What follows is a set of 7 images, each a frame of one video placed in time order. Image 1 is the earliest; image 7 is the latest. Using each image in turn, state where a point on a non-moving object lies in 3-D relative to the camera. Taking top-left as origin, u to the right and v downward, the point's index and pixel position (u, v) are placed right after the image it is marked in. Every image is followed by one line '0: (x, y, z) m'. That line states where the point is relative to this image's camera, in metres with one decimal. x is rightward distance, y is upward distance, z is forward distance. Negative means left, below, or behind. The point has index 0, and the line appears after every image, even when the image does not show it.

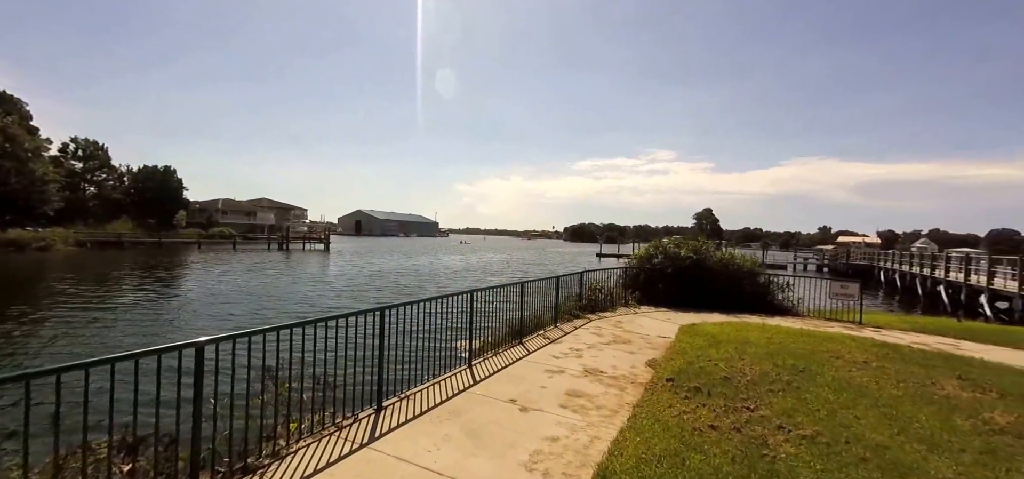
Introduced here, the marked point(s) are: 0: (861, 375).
0: (+6.0, -2.2, +7.3) m
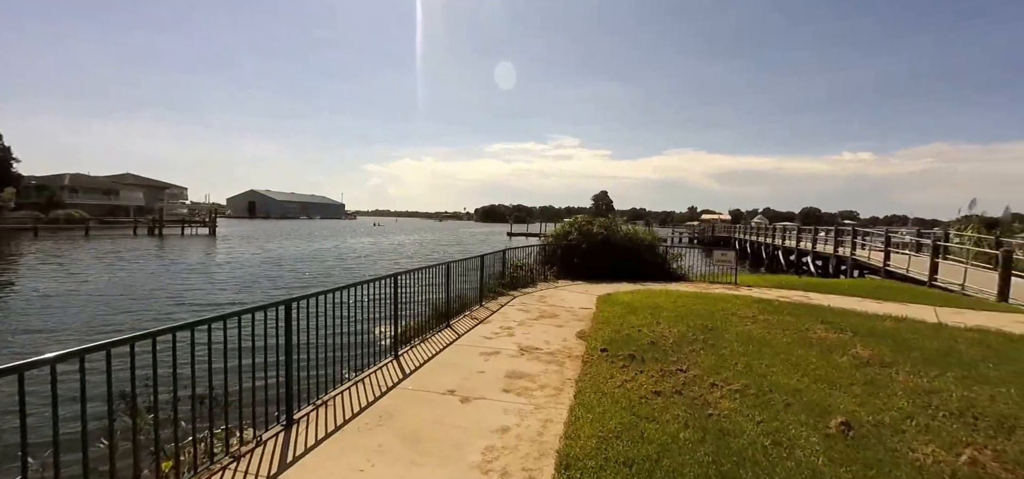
0: (+4.7, -1.6, +8.2) m
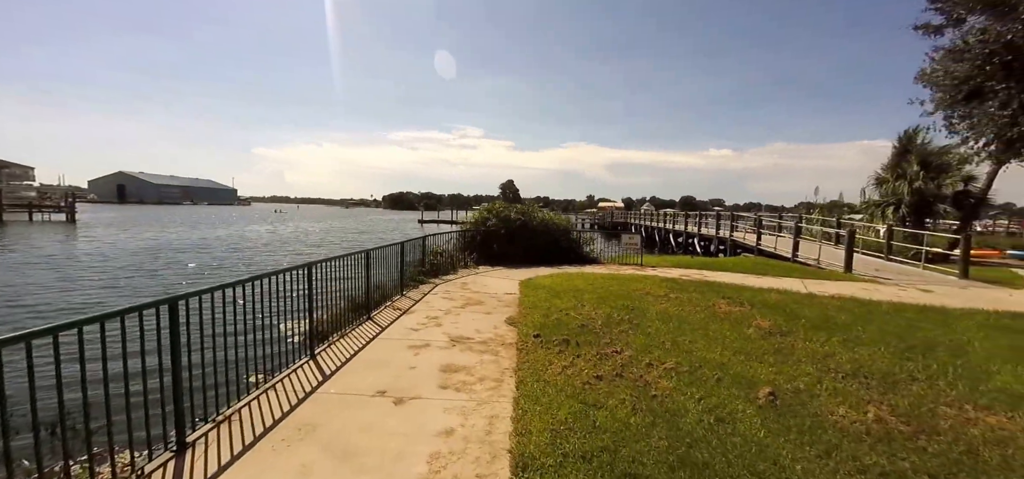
0: (+3.2, -1.3, +8.7) m
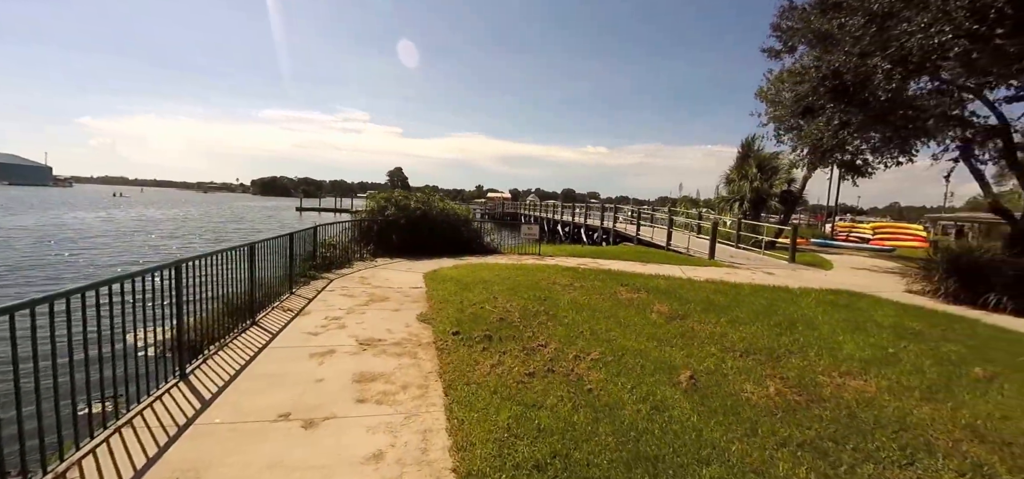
0: (+1.3, -1.1, +9.0) m
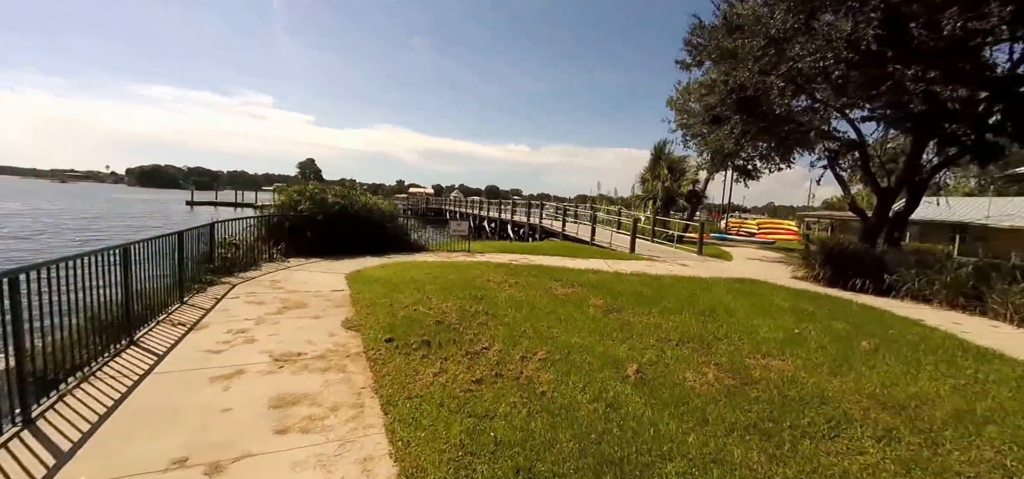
0: (-0.1, -1.0, +8.9) m
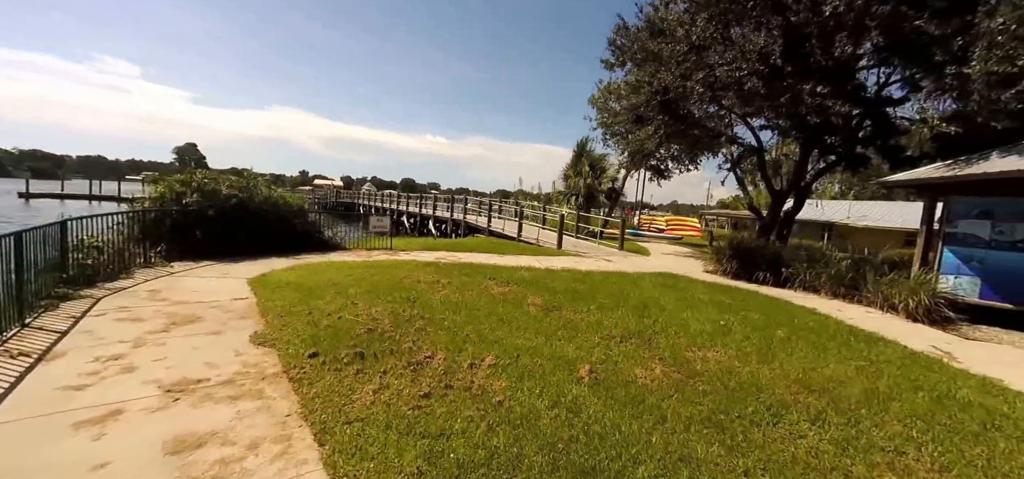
0: (-1.4, -1.0, +8.5) m
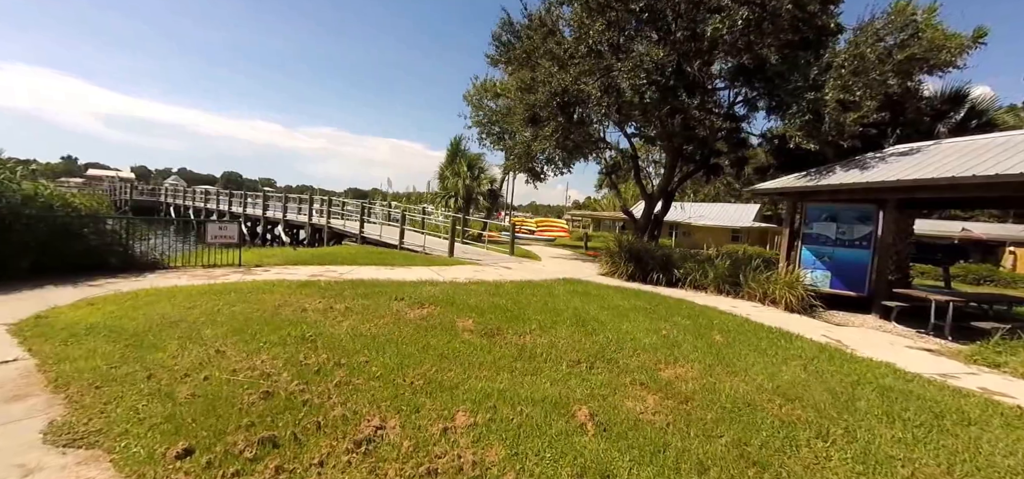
0: (-2.9, -1.3, +7.0) m
